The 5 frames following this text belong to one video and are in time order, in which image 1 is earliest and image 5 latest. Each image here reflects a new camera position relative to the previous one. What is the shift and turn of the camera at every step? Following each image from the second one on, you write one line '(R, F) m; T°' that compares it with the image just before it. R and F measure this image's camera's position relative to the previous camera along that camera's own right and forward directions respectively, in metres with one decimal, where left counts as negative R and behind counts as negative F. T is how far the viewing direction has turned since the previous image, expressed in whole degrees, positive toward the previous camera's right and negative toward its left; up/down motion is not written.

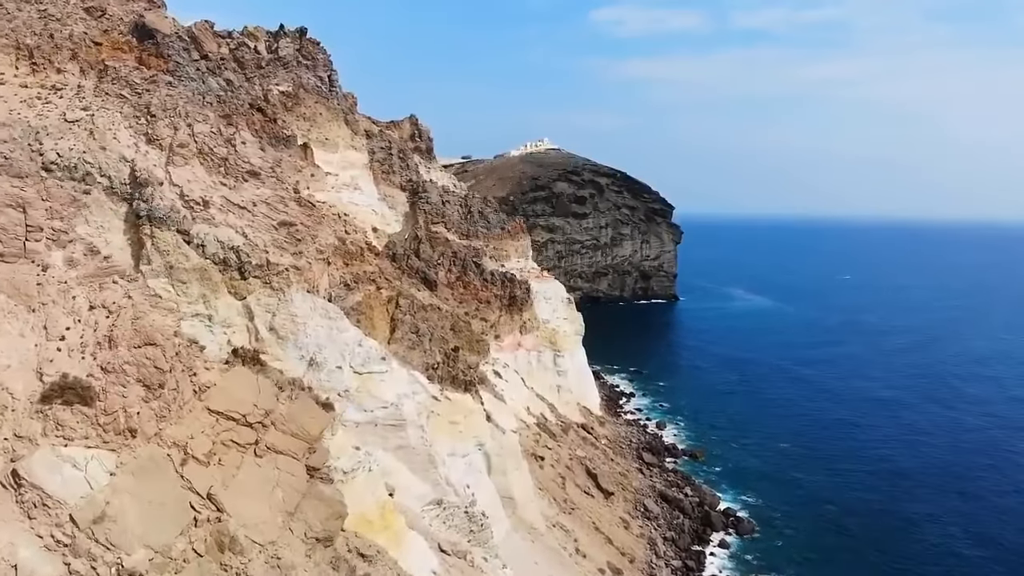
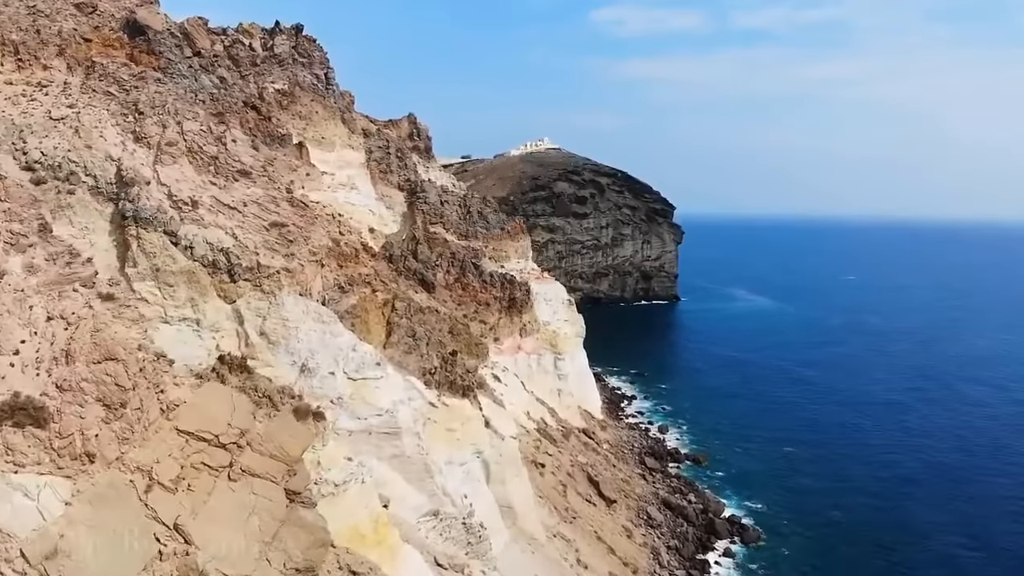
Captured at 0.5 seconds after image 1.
(0.0, +0.7) m; 0°
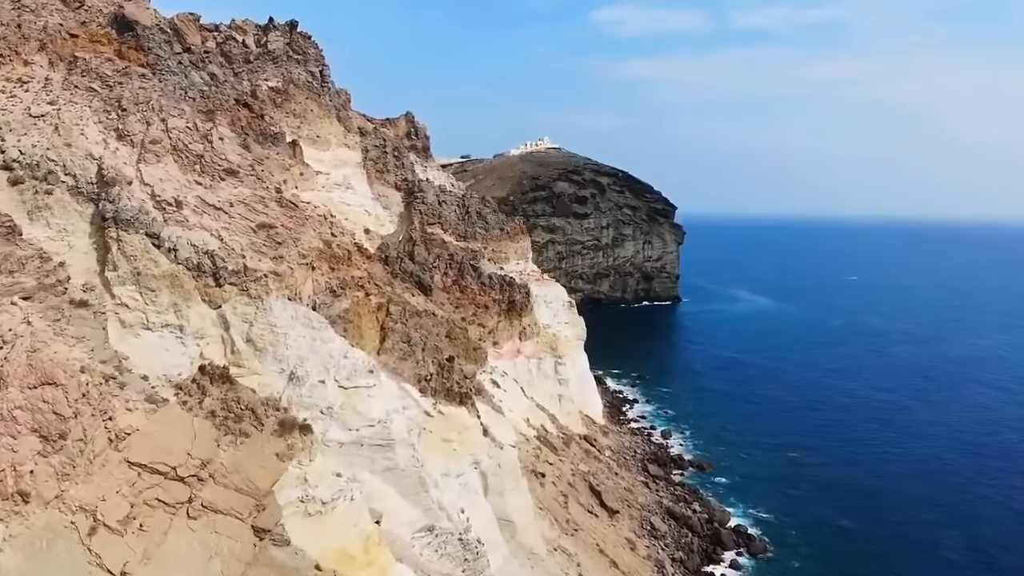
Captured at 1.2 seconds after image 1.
(0.0, +0.9) m; 0°
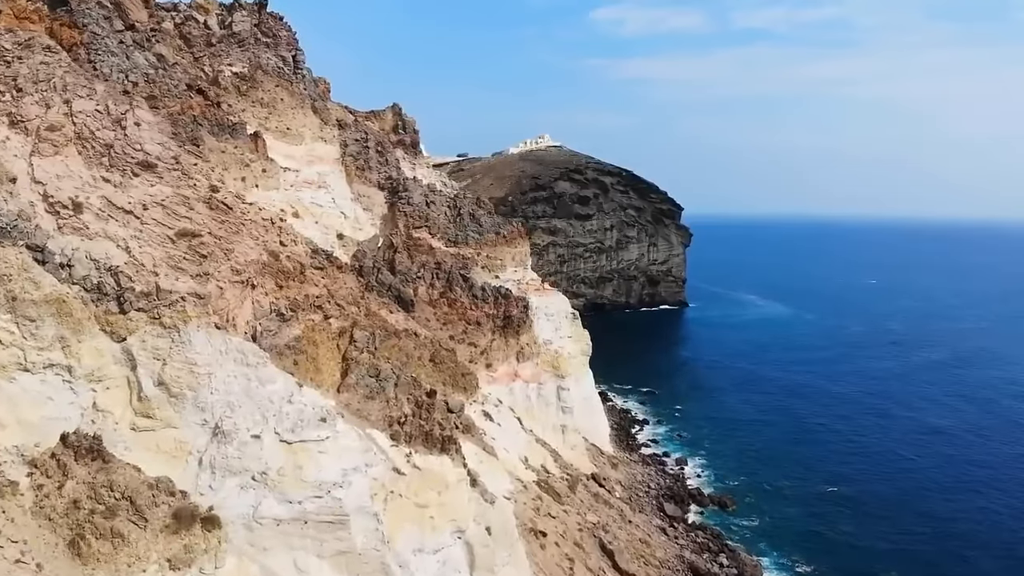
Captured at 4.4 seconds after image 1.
(+0.2, +4.1) m; 0°
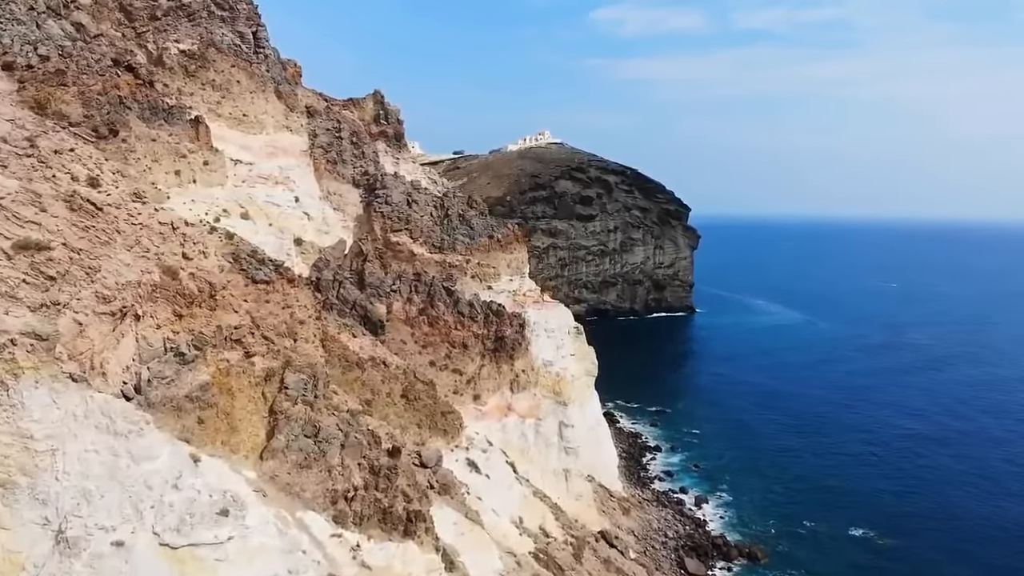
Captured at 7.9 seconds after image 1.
(+0.2, +4.4) m; 0°
